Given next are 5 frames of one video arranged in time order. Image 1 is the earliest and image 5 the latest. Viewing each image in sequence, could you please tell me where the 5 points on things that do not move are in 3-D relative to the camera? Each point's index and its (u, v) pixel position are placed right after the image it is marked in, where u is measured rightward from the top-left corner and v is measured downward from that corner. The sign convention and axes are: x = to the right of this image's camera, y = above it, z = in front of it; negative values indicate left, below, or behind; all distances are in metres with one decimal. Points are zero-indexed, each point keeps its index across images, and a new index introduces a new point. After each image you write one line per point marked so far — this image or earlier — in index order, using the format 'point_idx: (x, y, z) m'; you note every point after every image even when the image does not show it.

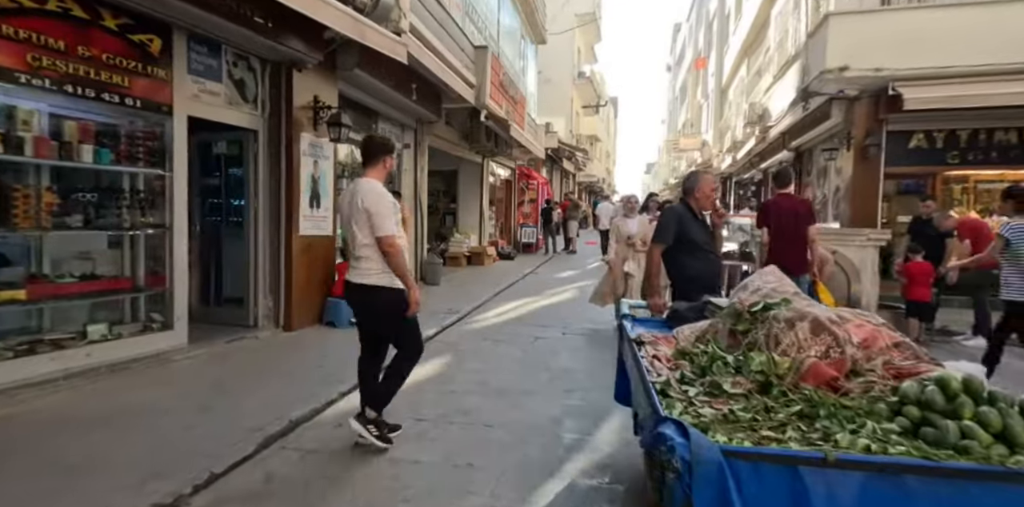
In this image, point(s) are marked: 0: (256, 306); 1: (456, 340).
0: (-2.8, -0.6, +6.7) m
1: (-0.6, -1.0, +6.9) m
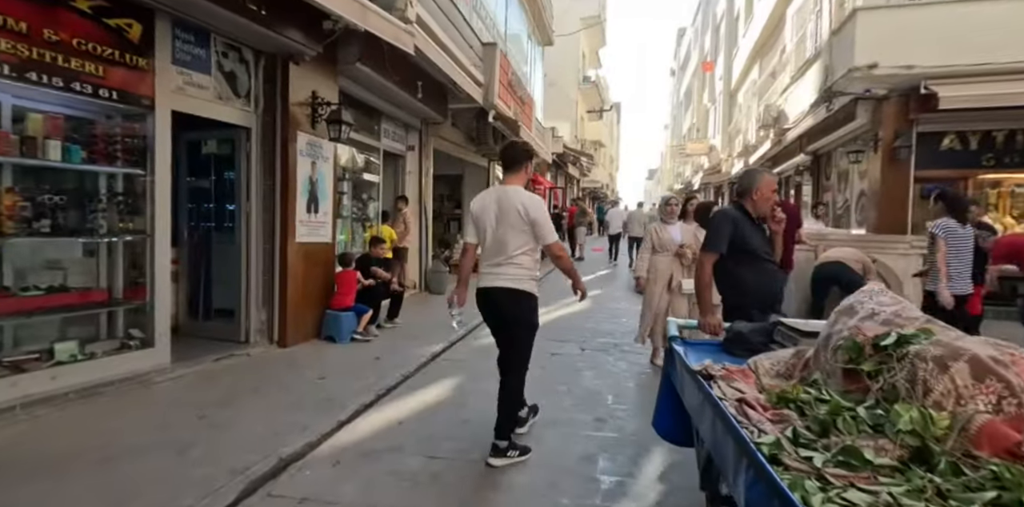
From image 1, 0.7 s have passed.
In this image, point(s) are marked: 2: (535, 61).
0: (-2.6, -0.7, +6.2) m
1: (-0.5, -1.1, +6.3) m
2: (+0.7, +5.6, +18.2) m
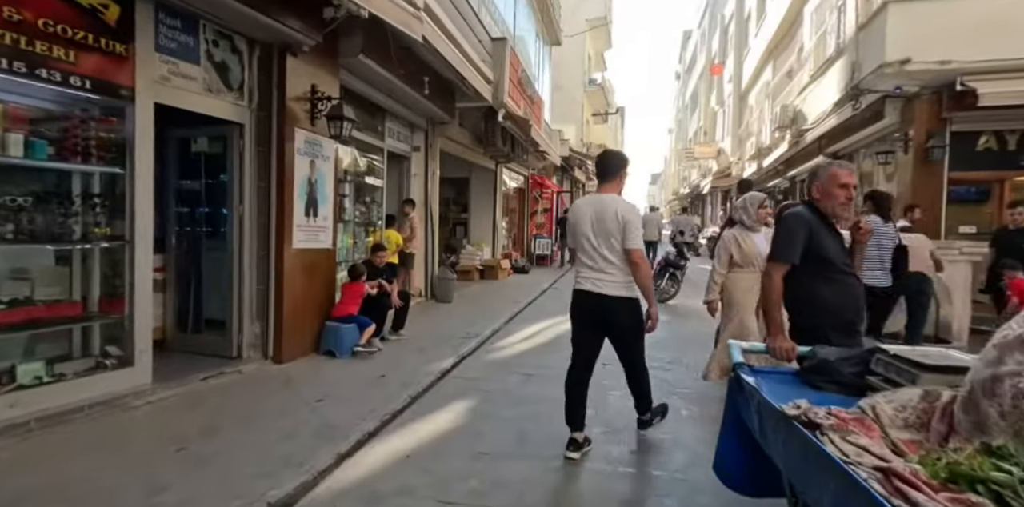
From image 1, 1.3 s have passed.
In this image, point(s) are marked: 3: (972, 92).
0: (-2.5, -0.7, +5.6) m
1: (-0.3, -1.1, +5.8) m
2: (+0.9, +5.4, +17.7) m
3: (+6.8, +2.4, +9.3) m
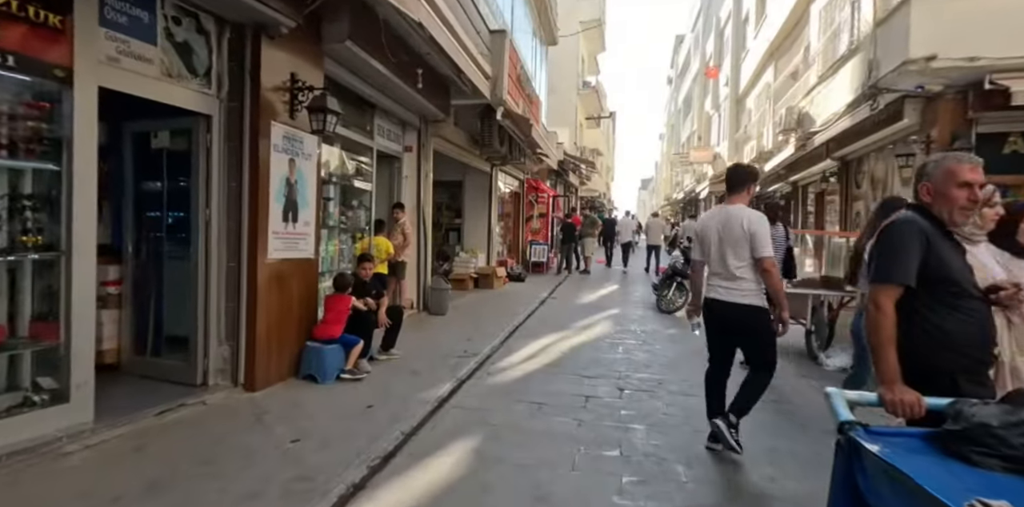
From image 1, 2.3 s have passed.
0: (-2.4, -0.8, +4.9) m
1: (-0.2, -1.2, +5.1) m
2: (+0.8, +5.2, +17.1) m
3: (+6.8, +2.2, +8.7) m
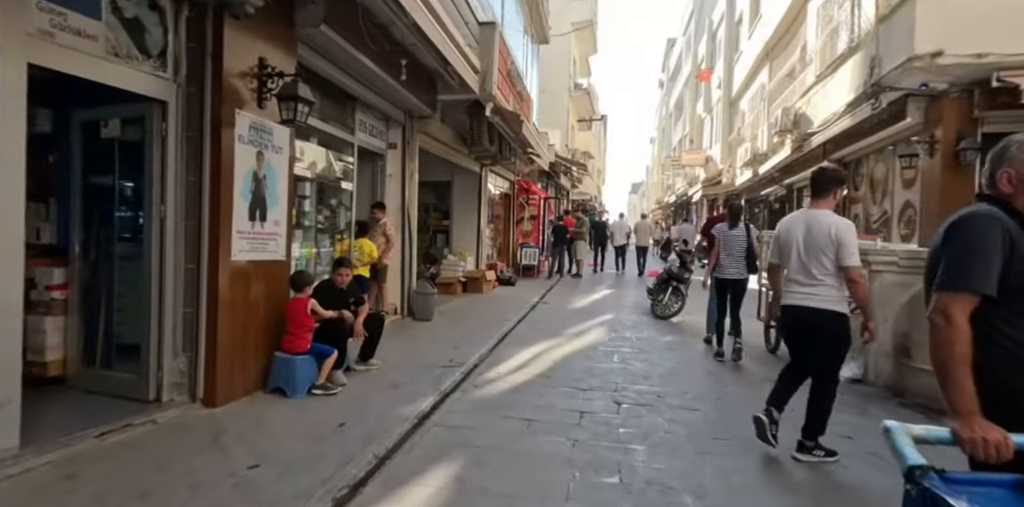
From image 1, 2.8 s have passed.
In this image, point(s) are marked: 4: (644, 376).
0: (-2.5, -0.8, +4.4) m
1: (-0.3, -1.2, +4.6) m
2: (+0.5, +5.1, +16.7) m
3: (+6.7, +2.2, +8.4) m
4: (+1.3, -1.2, +6.3) m
